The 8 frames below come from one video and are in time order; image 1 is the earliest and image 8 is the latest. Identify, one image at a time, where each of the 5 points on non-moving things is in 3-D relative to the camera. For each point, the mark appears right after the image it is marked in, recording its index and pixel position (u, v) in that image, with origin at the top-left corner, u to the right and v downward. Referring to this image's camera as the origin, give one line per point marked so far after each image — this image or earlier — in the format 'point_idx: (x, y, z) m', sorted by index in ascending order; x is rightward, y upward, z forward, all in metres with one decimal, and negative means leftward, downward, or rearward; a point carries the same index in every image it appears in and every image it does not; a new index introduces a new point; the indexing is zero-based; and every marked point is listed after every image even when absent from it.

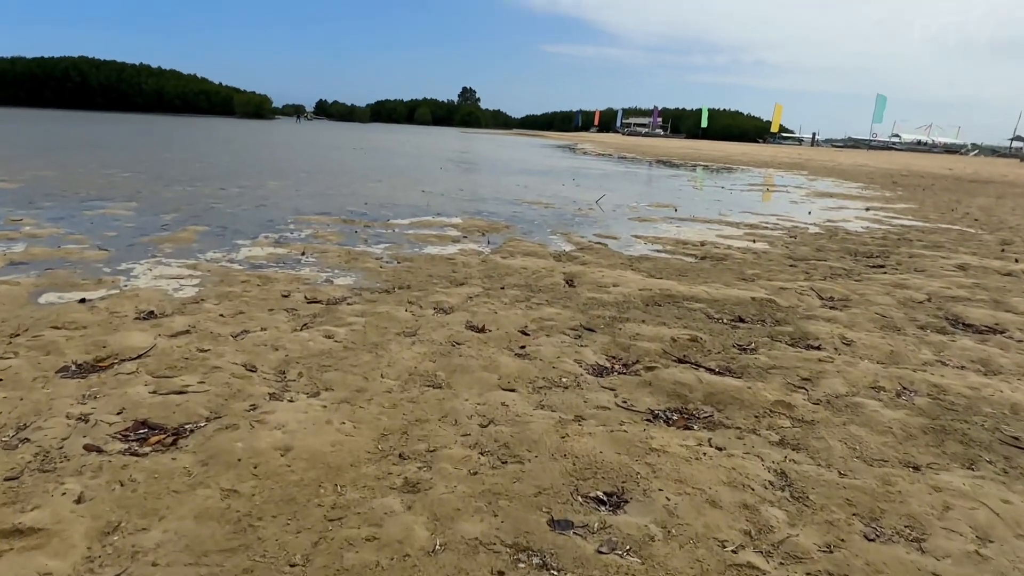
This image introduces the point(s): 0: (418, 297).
0: (-1.0, -0.1, +7.4) m
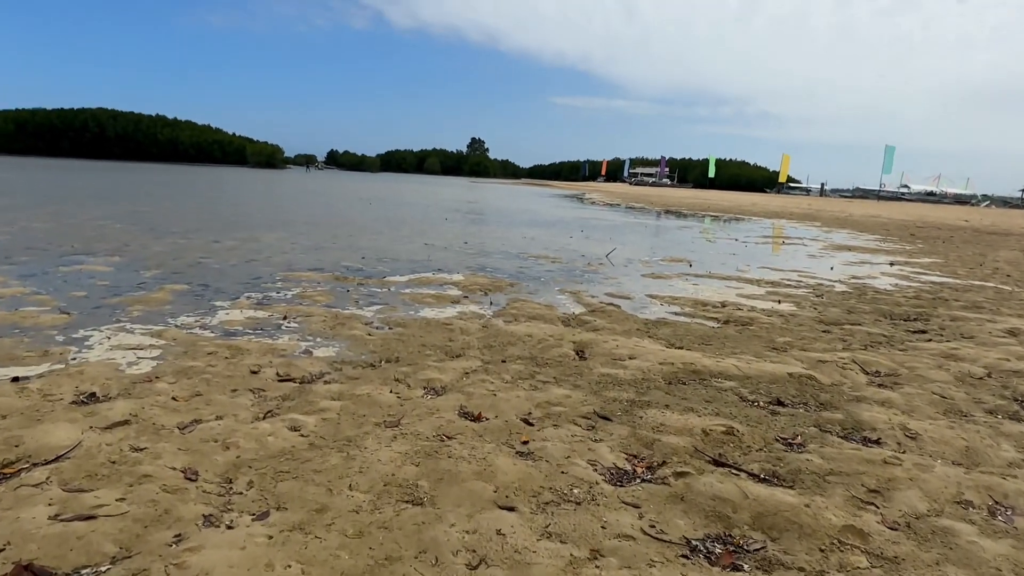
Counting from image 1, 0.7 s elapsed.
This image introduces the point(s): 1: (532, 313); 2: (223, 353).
0: (-1.0, -0.8, +6.5) m
1: (+0.3, -0.4, +9.6) m
2: (-2.9, -0.6, +6.8) m
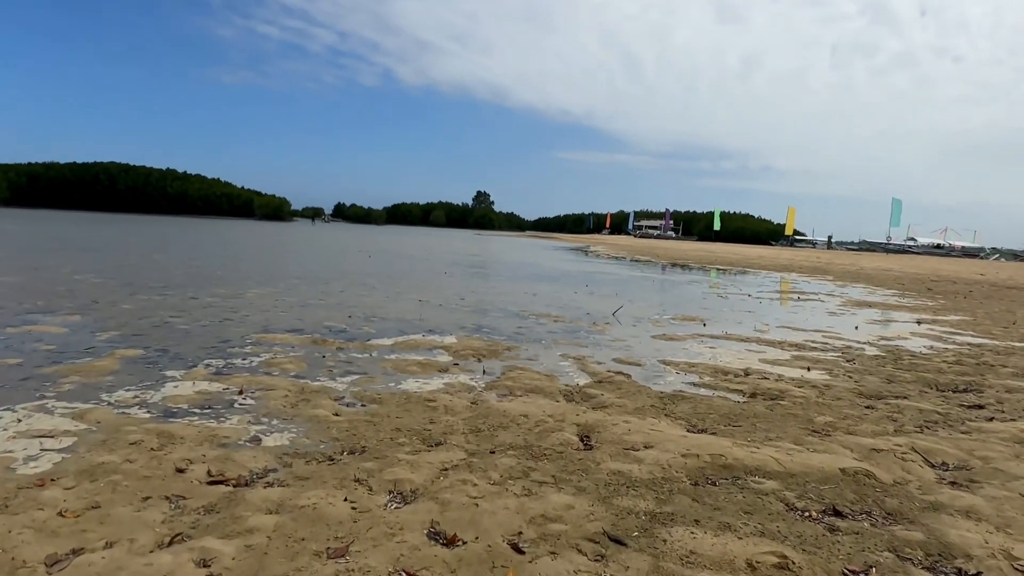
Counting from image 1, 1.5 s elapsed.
0: (-1.1, -1.4, +5.2) m
1: (+0.2, -1.2, +8.3) m
2: (-2.9, -1.3, +5.6) m
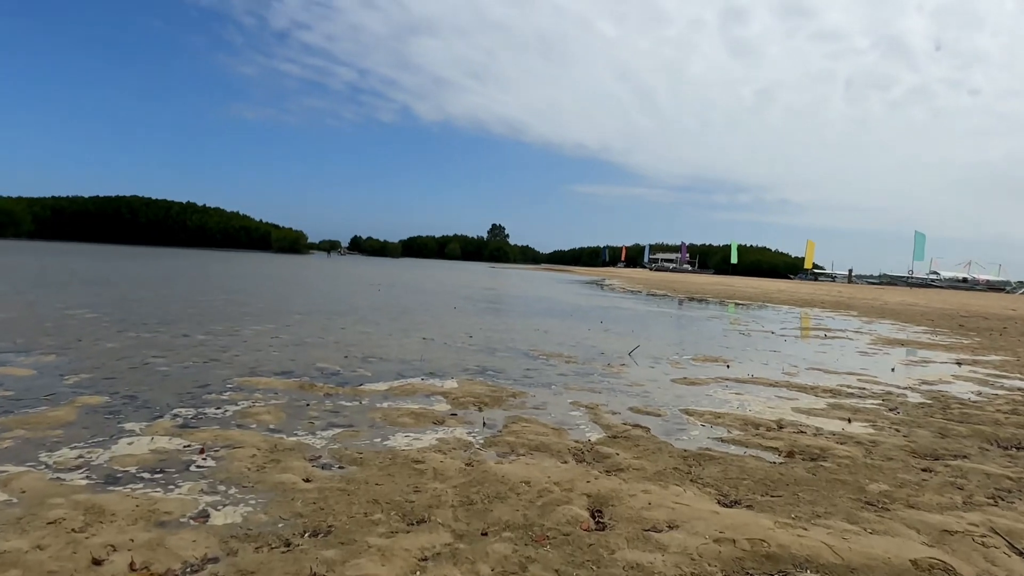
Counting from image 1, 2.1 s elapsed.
0: (-1.1, -1.7, +4.3) m
1: (+0.2, -1.6, +7.3) m
2: (-3.0, -1.6, +4.7) m
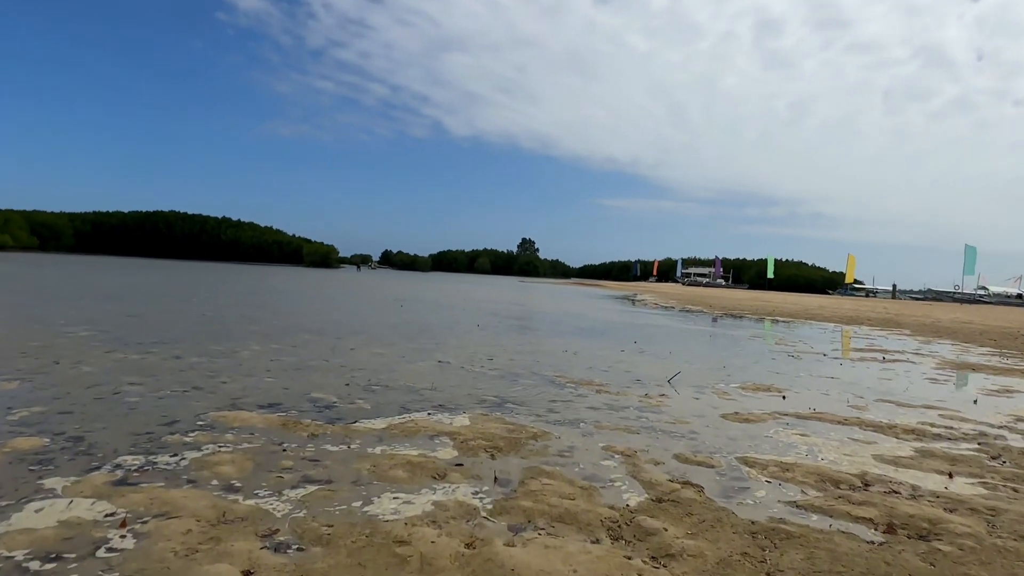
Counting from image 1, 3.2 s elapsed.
0: (-1.1, -1.8, +2.7) m
1: (+0.4, -1.8, +5.7) m
2: (-3.0, -1.7, +3.2) m
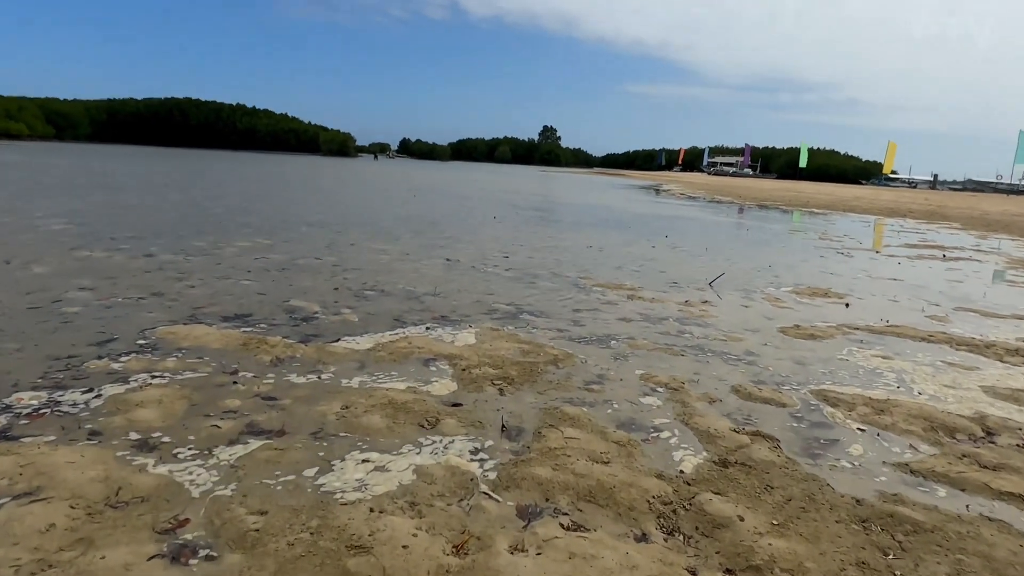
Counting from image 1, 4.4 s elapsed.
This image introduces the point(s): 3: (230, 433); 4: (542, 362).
0: (-1.1, -1.6, +1.2) m
1: (+0.4, -1.2, +4.2) m
2: (-3.0, -1.4, +1.8) m
3: (-1.9, -1.0, +4.7) m
4: (+0.3, -0.7, +6.6) m
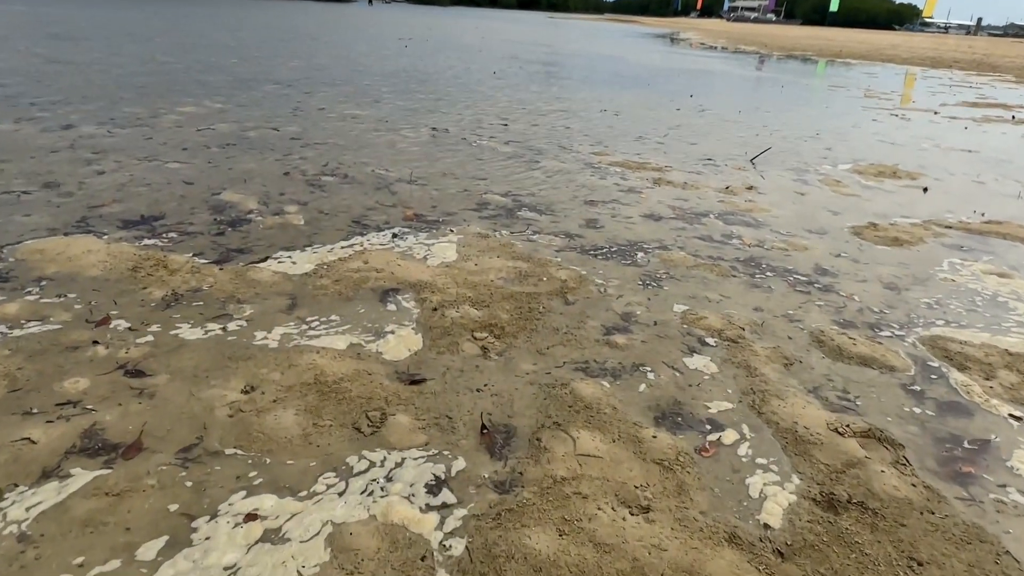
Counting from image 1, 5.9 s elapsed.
0: (-1.2, -2.0, -0.3) m
1: (+0.4, -1.0, +2.5) m
2: (-3.1, -1.7, +0.2) m
3: (-2.0, -0.7, +3.0) m
4: (+0.2, 0.0, +4.8) m
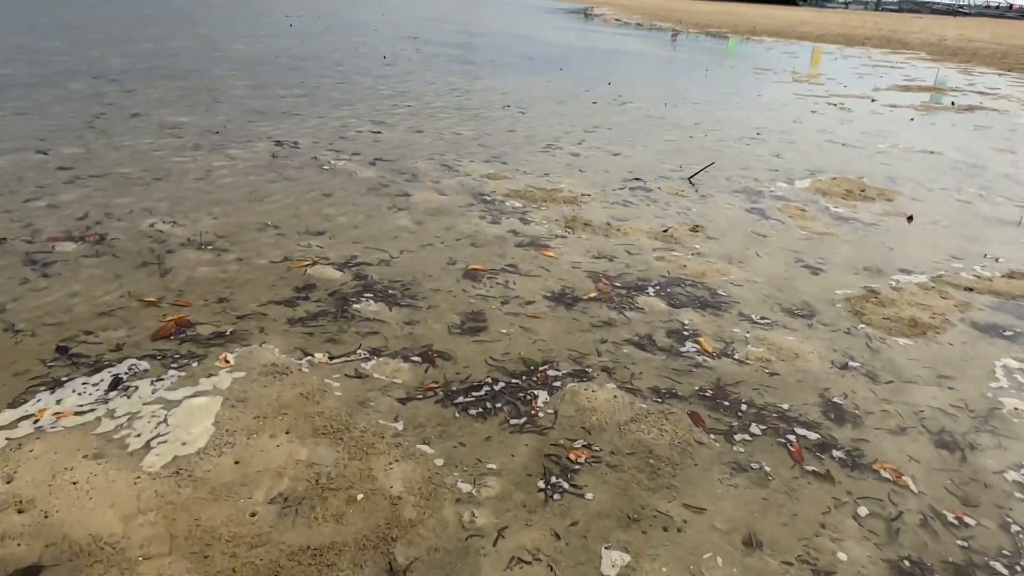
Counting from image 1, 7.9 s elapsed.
0: (-1.4, -3.1, -2.7) m
1: (-0.1, -1.9, +0.2) m
2: (-3.3, -2.9, -2.4) m
3: (-2.5, -1.7, +0.4) m
4: (-0.6, -0.9, +2.4) m
